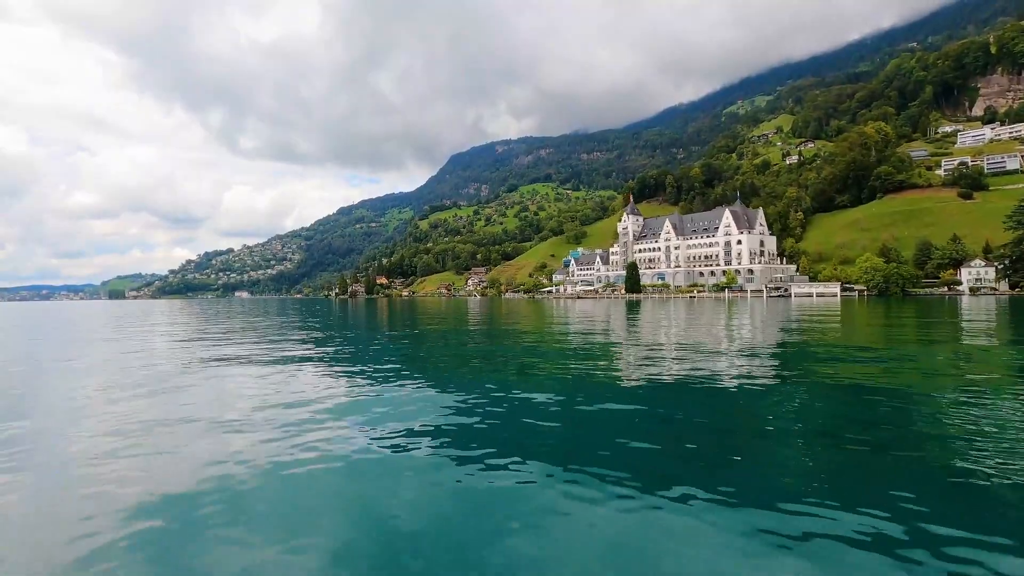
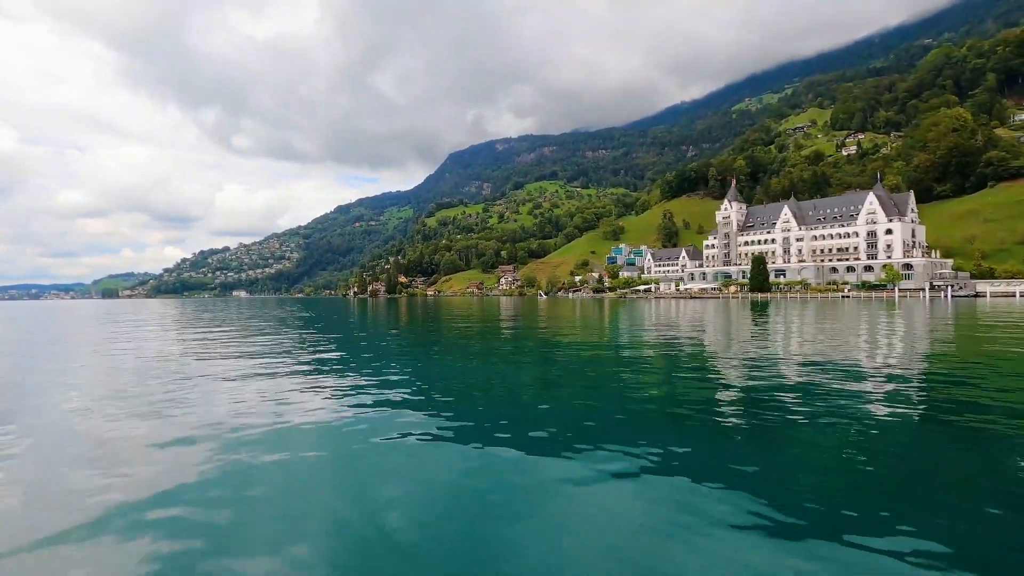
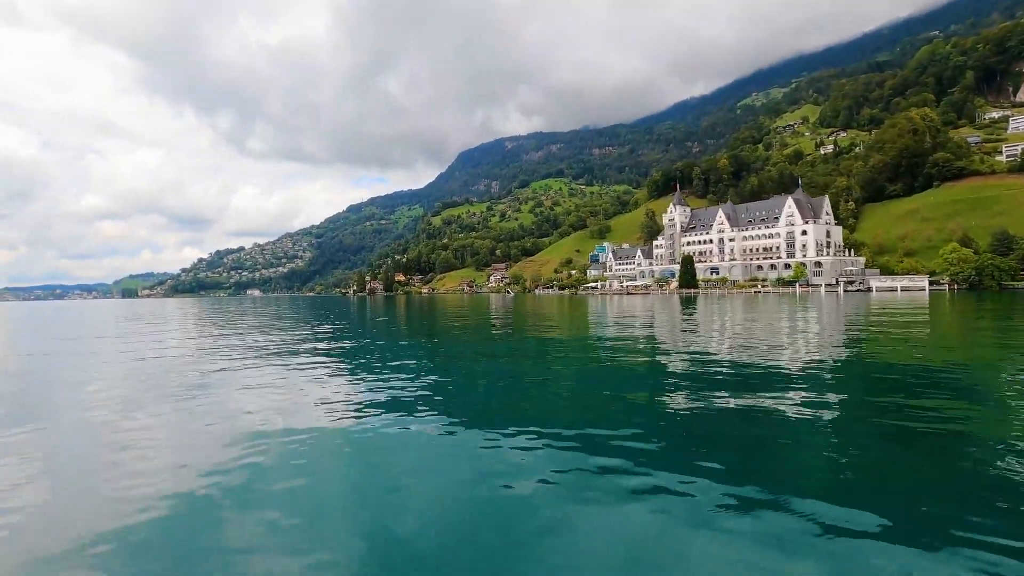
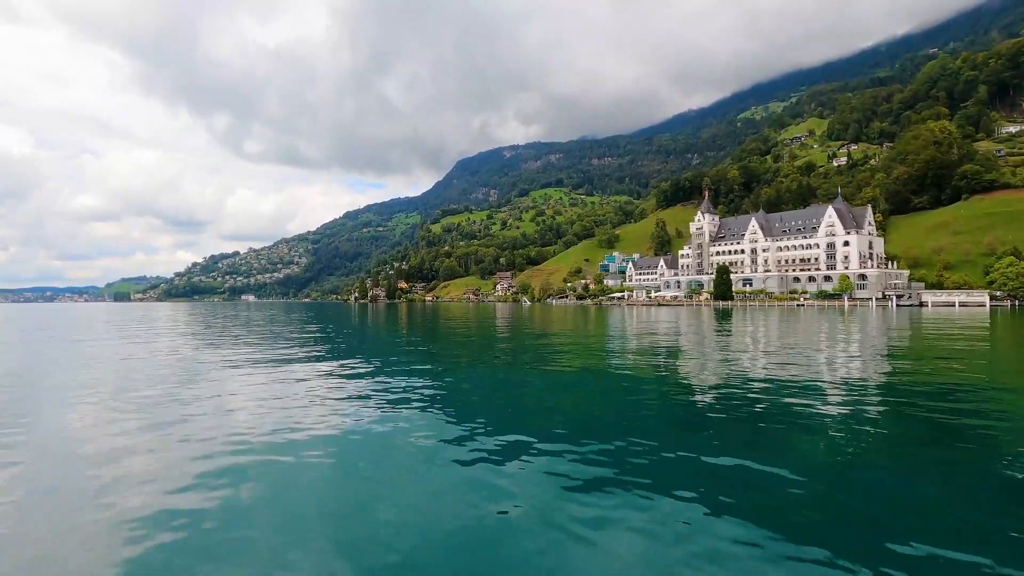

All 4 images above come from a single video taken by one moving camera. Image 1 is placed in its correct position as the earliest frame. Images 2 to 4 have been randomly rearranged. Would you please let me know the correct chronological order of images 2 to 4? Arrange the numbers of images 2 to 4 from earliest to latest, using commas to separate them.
3, 4, 2
